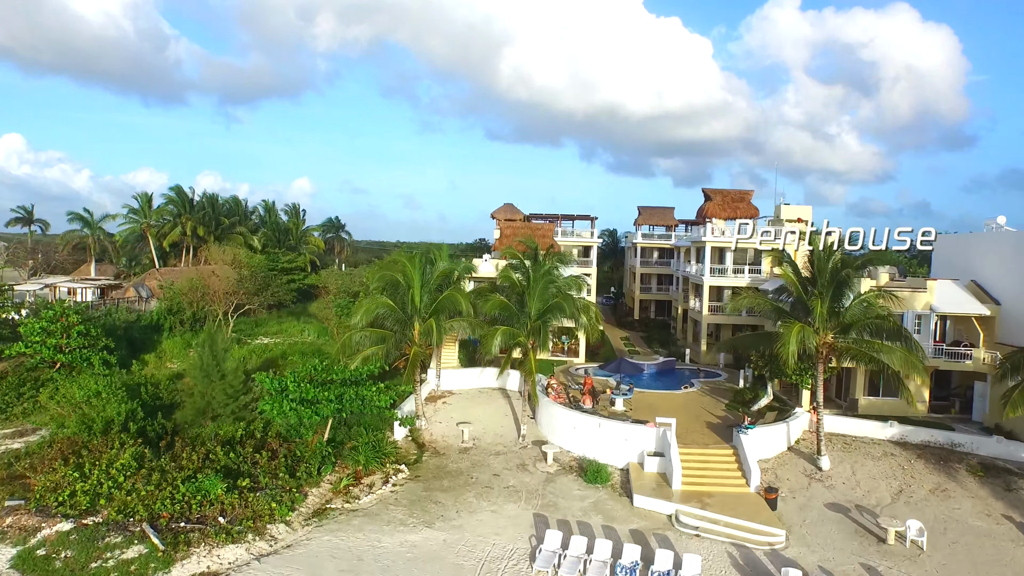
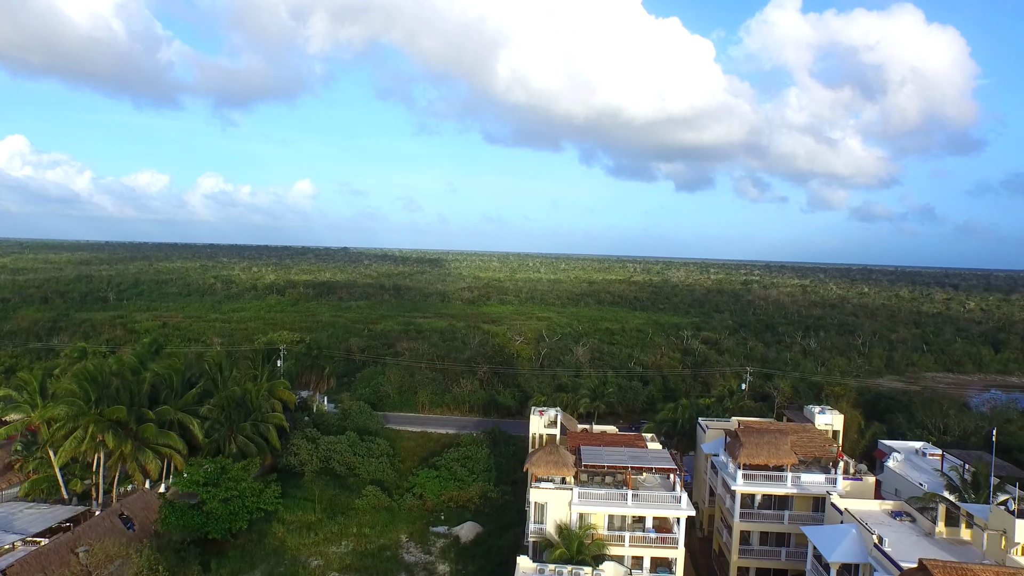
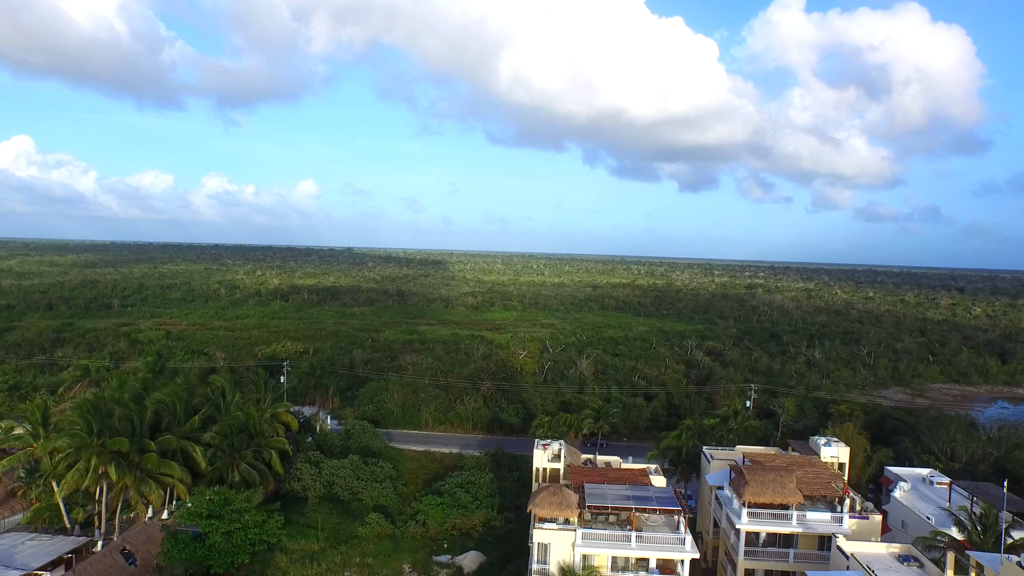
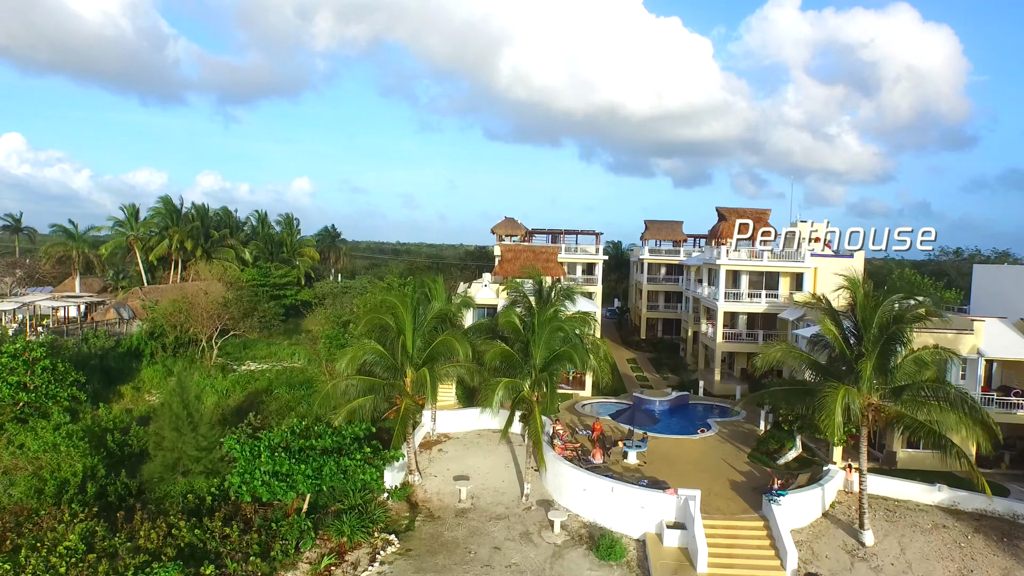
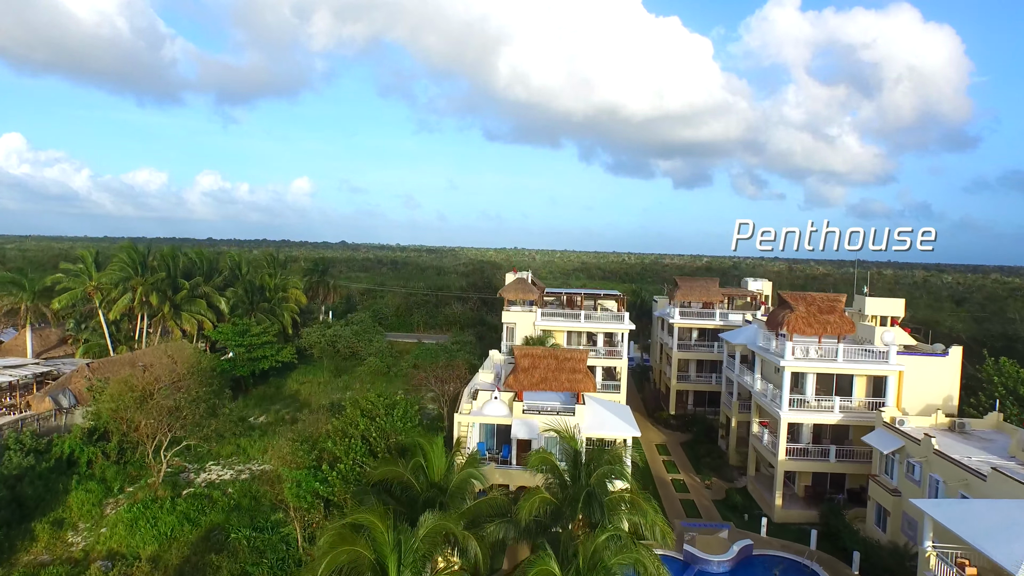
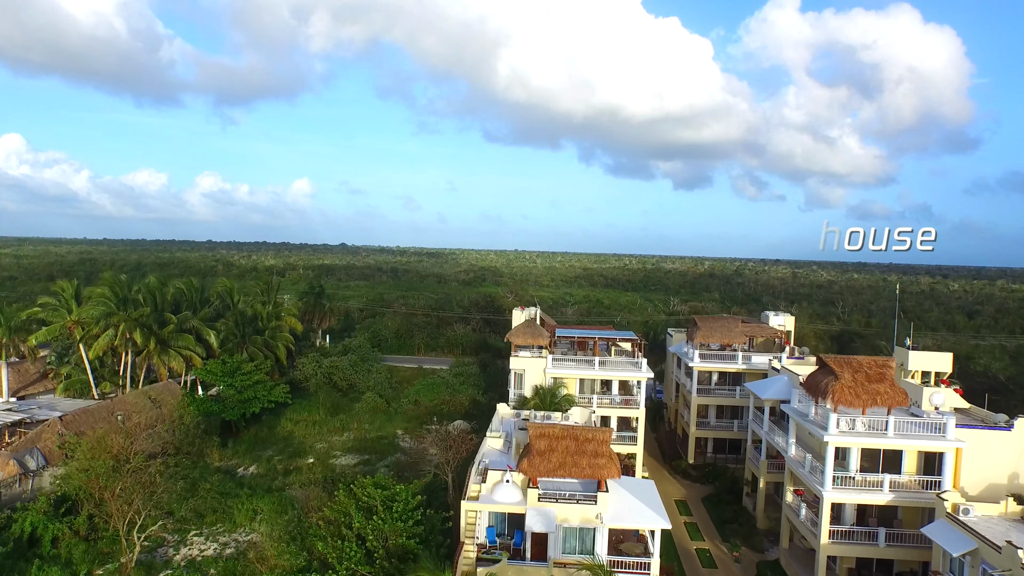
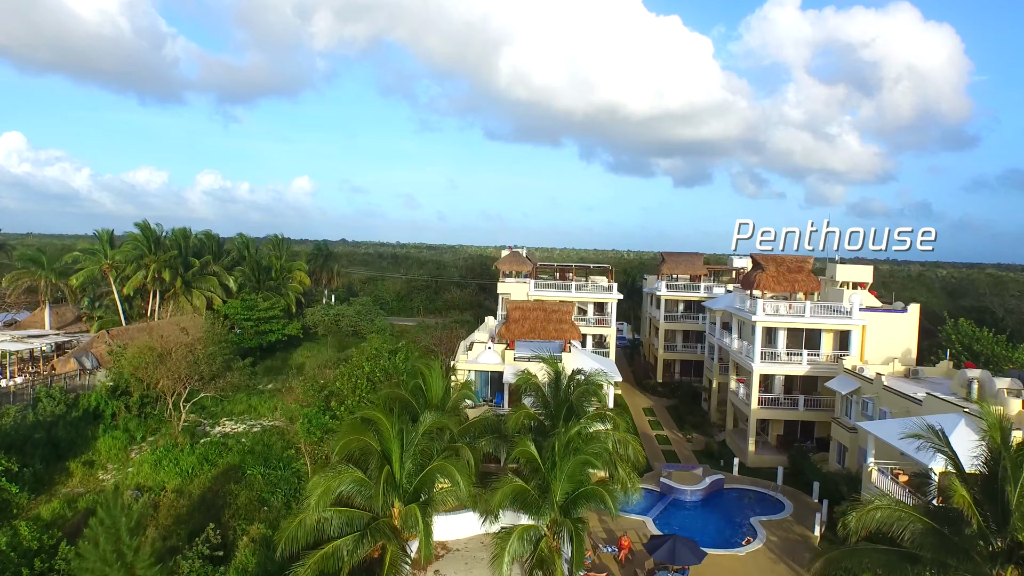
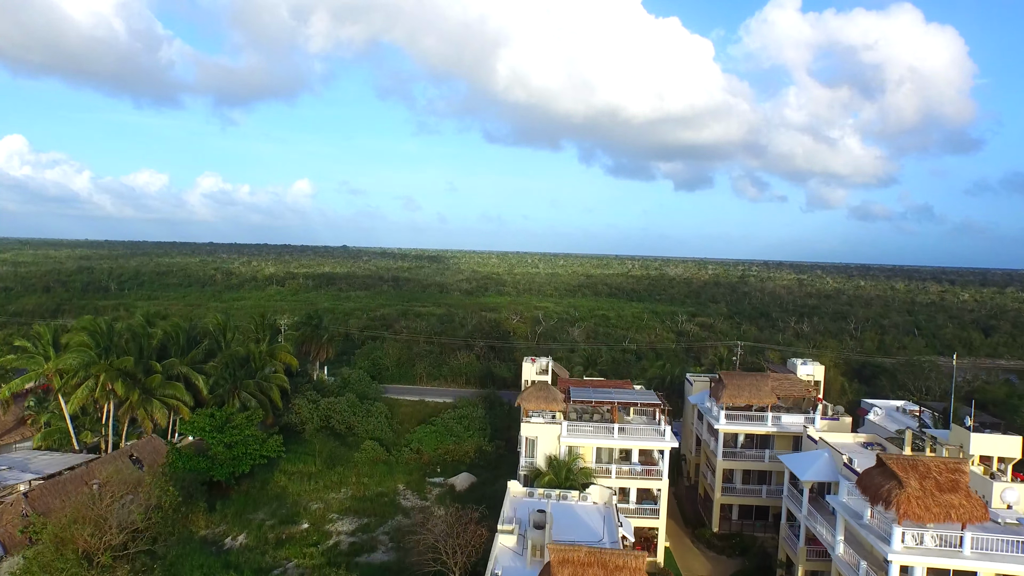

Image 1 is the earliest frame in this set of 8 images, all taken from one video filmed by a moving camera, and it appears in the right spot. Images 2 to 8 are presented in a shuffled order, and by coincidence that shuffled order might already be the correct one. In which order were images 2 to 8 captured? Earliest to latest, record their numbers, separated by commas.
4, 7, 5, 6, 8, 2, 3
